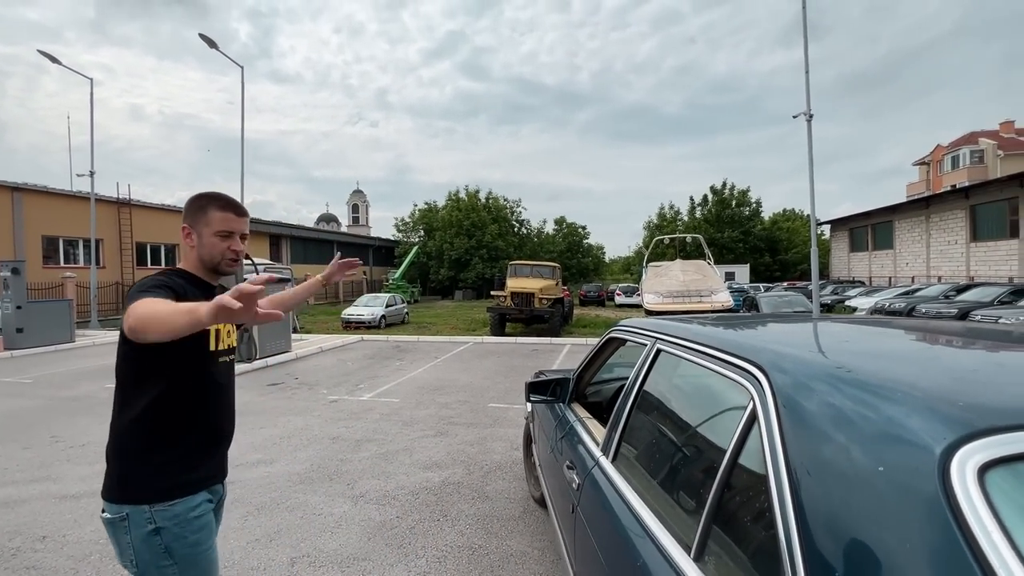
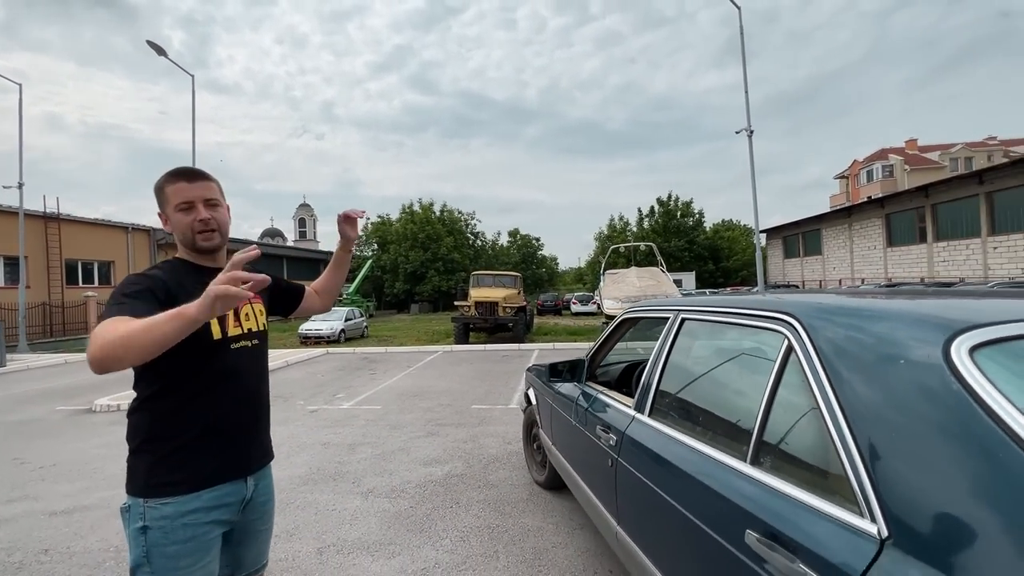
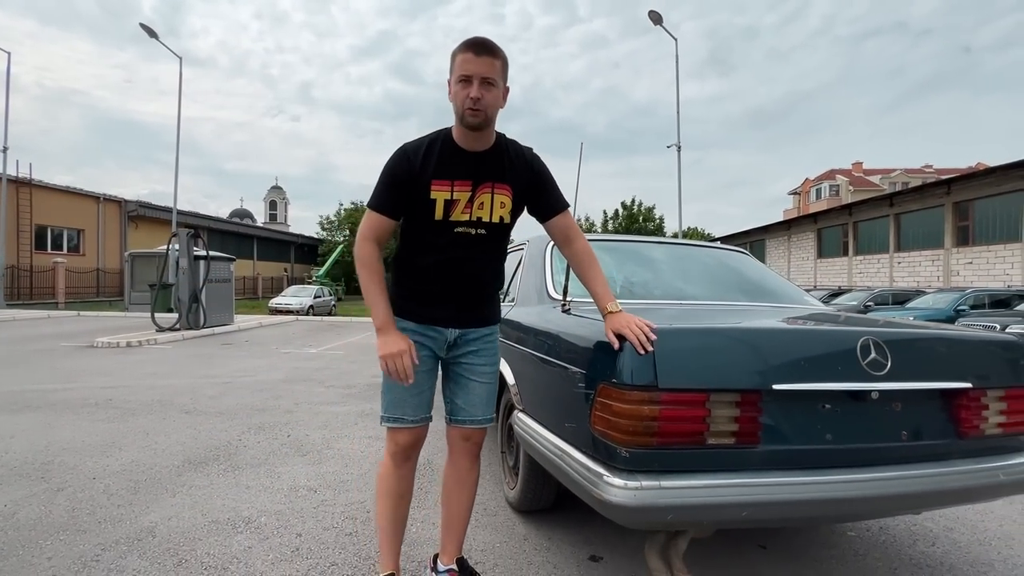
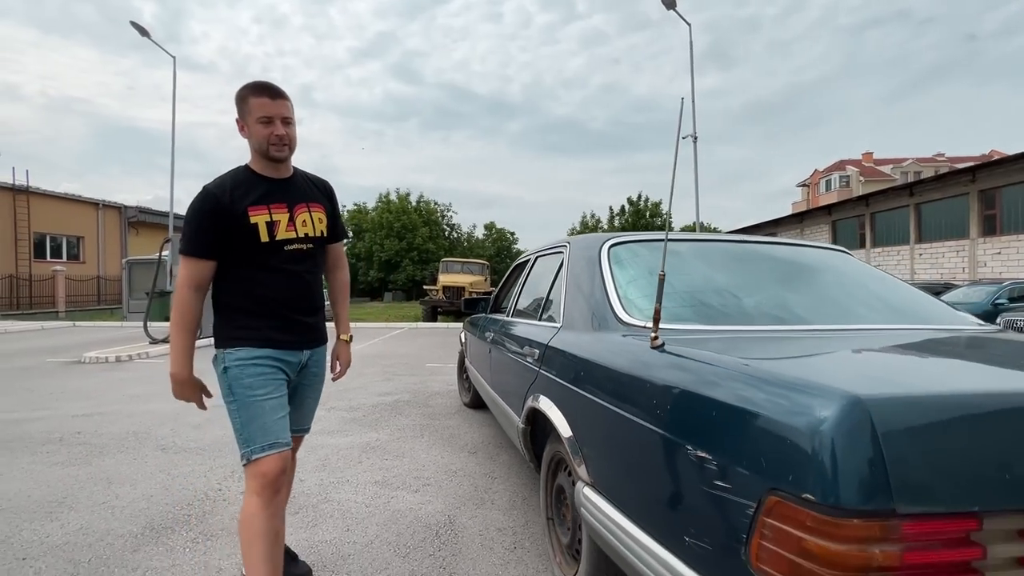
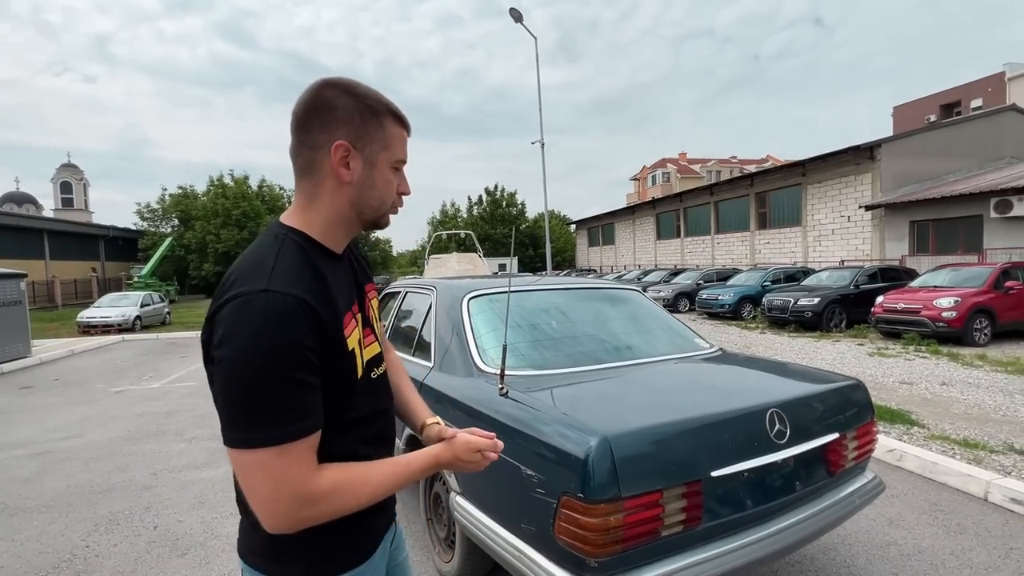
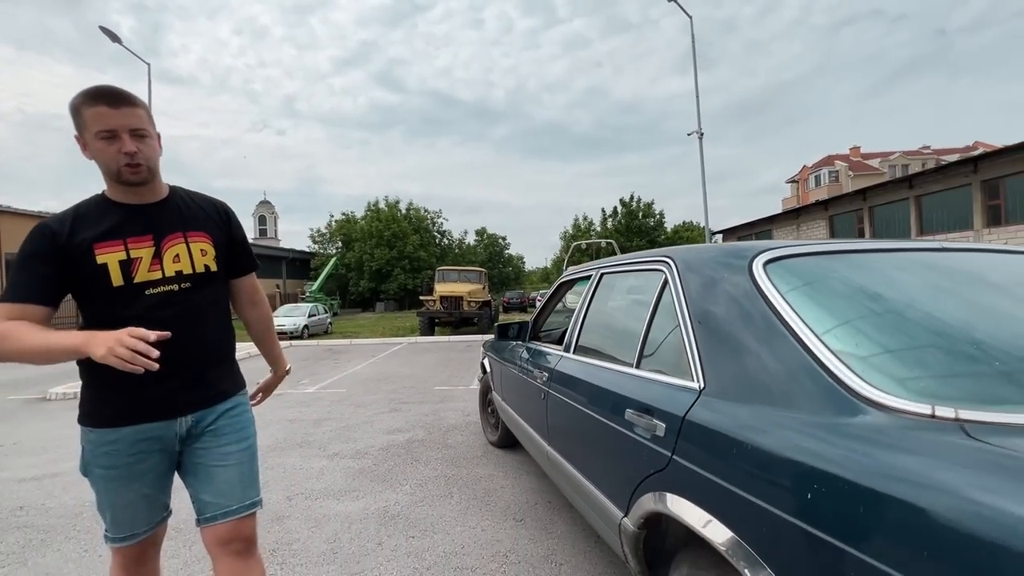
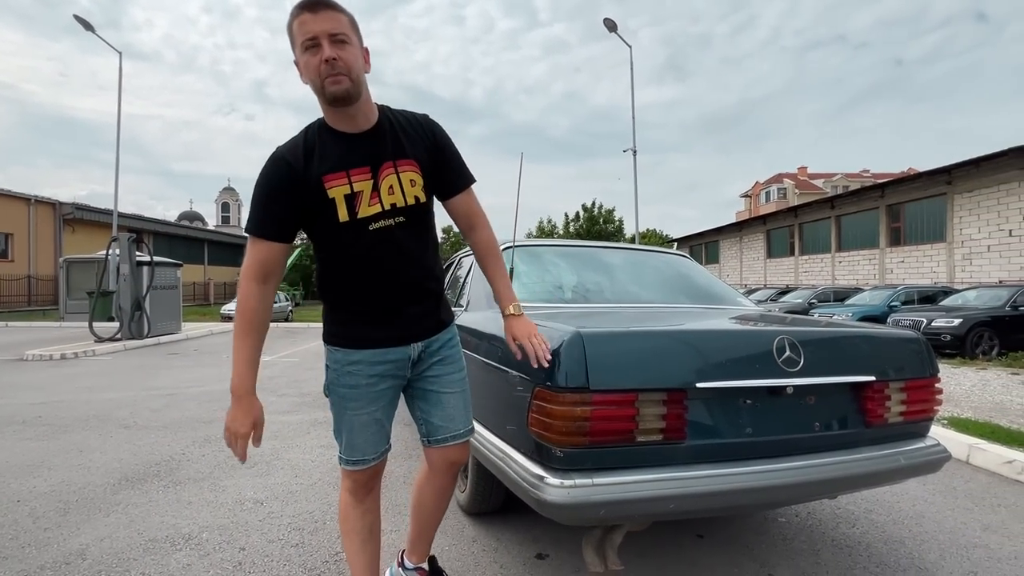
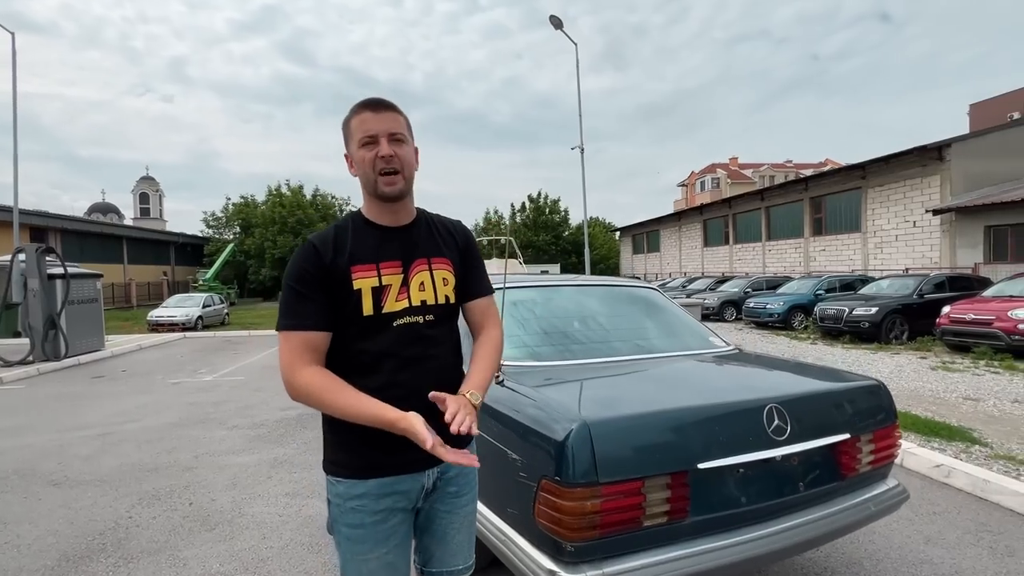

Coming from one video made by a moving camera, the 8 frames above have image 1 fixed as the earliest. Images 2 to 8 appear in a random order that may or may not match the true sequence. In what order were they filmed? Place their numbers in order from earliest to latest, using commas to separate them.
2, 6, 4, 3, 7, 8, 5
